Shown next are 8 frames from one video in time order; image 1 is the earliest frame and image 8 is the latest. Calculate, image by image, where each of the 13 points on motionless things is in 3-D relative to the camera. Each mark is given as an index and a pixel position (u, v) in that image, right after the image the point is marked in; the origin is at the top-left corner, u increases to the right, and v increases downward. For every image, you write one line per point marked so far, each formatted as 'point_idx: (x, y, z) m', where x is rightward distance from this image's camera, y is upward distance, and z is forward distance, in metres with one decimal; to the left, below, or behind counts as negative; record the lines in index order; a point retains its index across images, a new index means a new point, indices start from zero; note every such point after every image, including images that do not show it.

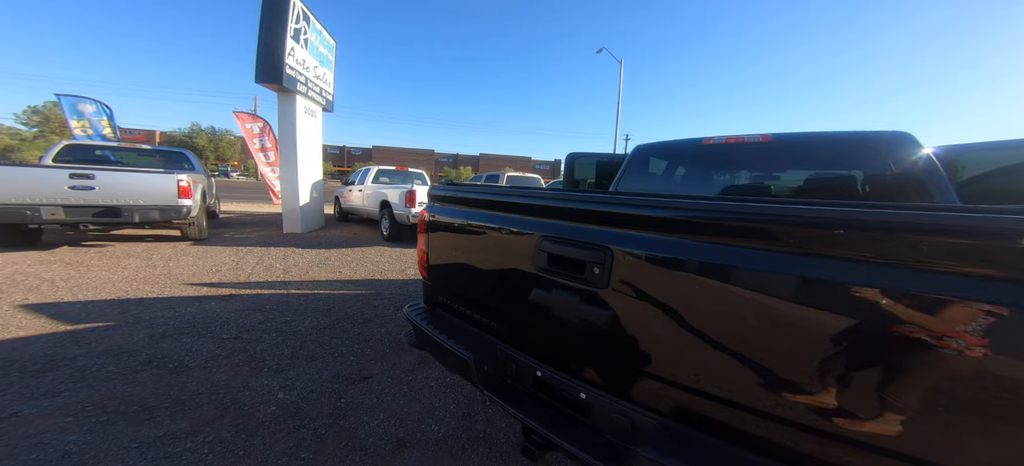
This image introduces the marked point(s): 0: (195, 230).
0: (-6.2, +0.1, +6.5) m
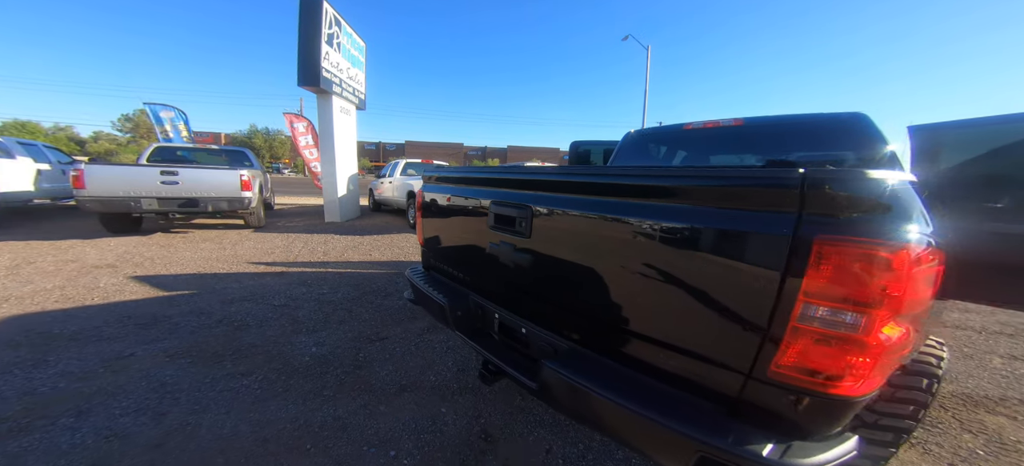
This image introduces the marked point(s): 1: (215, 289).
0: (-5.9, +0.4, +7.5) m
1: (-3.6, -0.7, +4.0) m
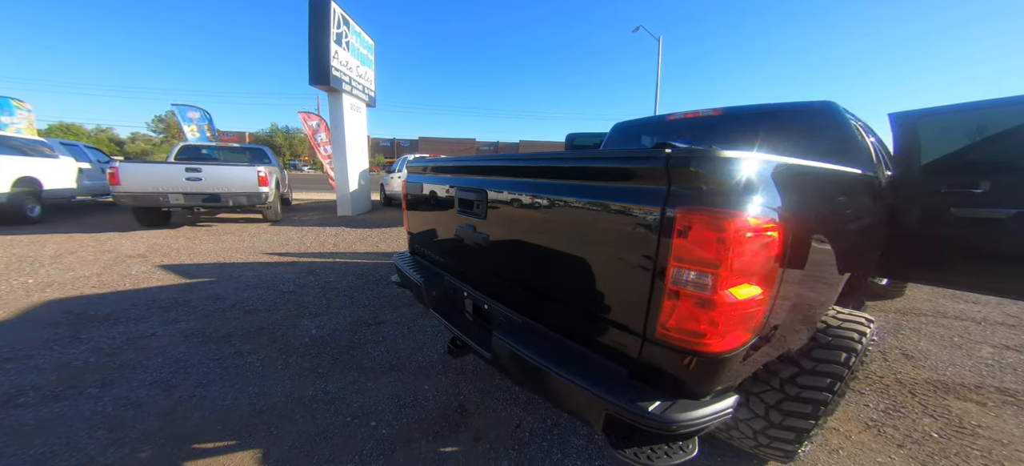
0: (-5.8, +0.5, +7.9) m
1: (-3.7, -0.6, +4.3) m
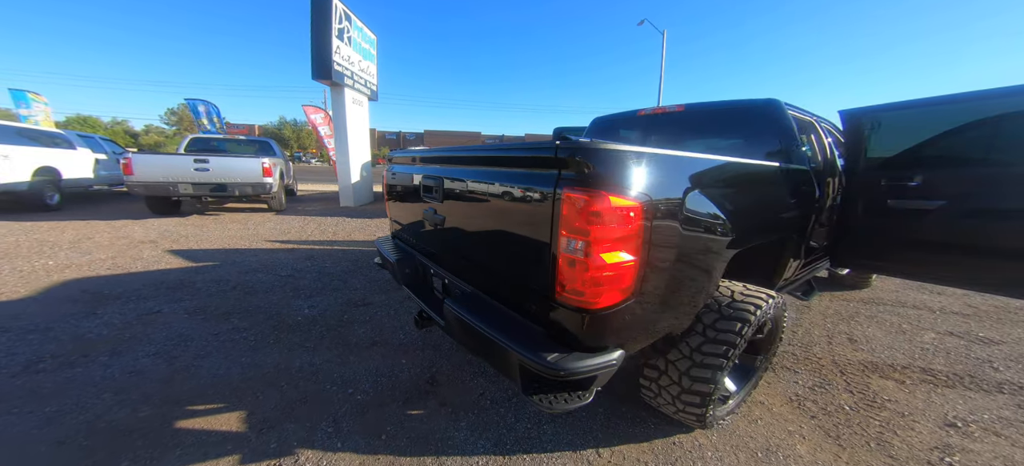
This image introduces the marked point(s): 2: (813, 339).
0: (-5.9, +0.8, +8.2) m
1: (-3.9, -0.4, +4.5) m
2: (+2.5, -0.9, +2.7) m
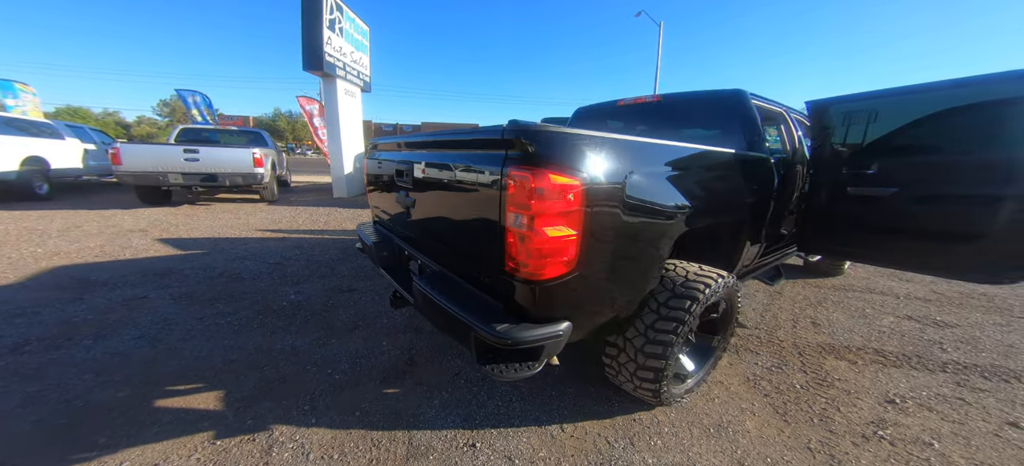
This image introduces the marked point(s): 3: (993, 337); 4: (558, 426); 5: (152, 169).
0: (-6.1, +1.0, +8.2) m
1: (-4.0, -0.2, +4.6) m
2: (+2.3, -0.8, +2.8) m
3: (+3.7, -0.8, +2.5) m
4: (+0.3, -1.1, +1.9) m
5: (-7.3, +1.3, +6.6) m
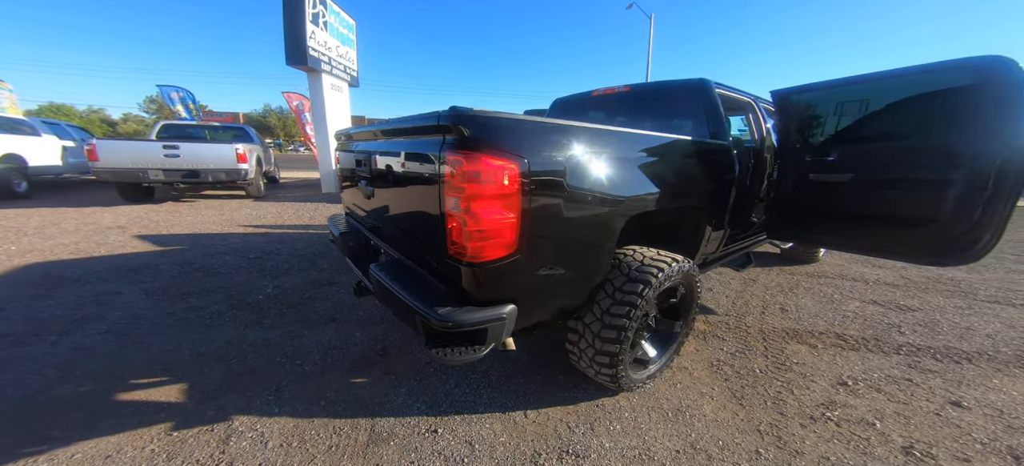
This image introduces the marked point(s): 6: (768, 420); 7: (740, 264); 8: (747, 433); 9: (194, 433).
0: (-6.4, +1.1, +8.1) m
1: (-4.3, -0.2, +4.5) m
2: (+2.1, -0.7, +2.8) m
3: (+3.4, -0.7, +2.6) m
4: (+0.1, -1.0, +1.9) m
5: (-7.6, +1.3, +6.5) m
6: (+1.3, -1.0, +1.7) m
7: (+2.0, -0.3, +2.9) m
8: (+1.1, -1.0, +1.6) m
9: (-1.5, -0.9, +1.5) m
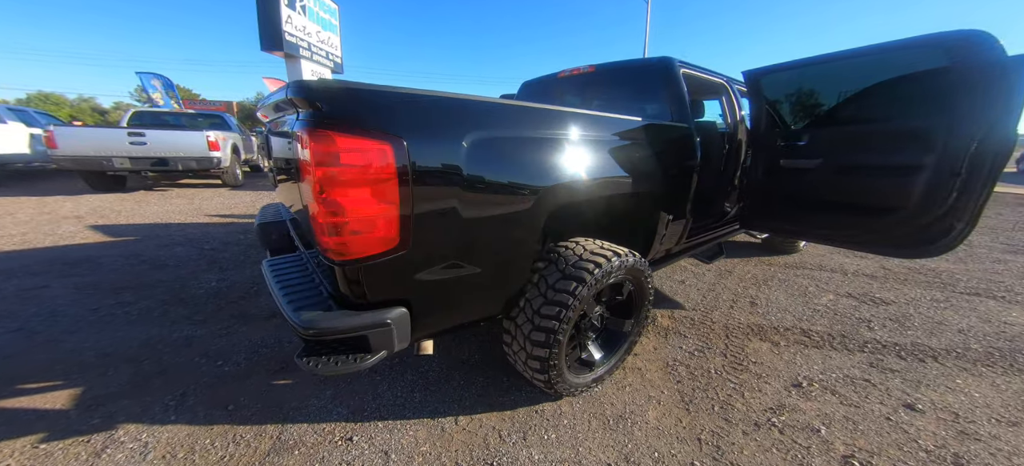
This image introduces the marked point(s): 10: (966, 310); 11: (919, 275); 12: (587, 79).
0: (-6.8, +1.3, +7.8) m
1: (-4.7, 0.0, +4.3) m
2: (+1.7, -0.6, +2.7) m
3: (+3.1, -0.6, +2.4) m
4: (-0.3, -1.0, +1.7) m
5: (-7.9, +1.5, +6.3) m
6: (+0.9, -0.9, +1.5) m
7: (+1.7, -0.2, +2.7) m
8: (+0.8, -0.9, +1.4) m
9: (-1.9, -0.9, +1.4) m
10: (+3.7, -0.6, +2.7) m
11: (+4.3, -0.4, +3.4) m
12: (+0.7, +1.4, +3.0) m
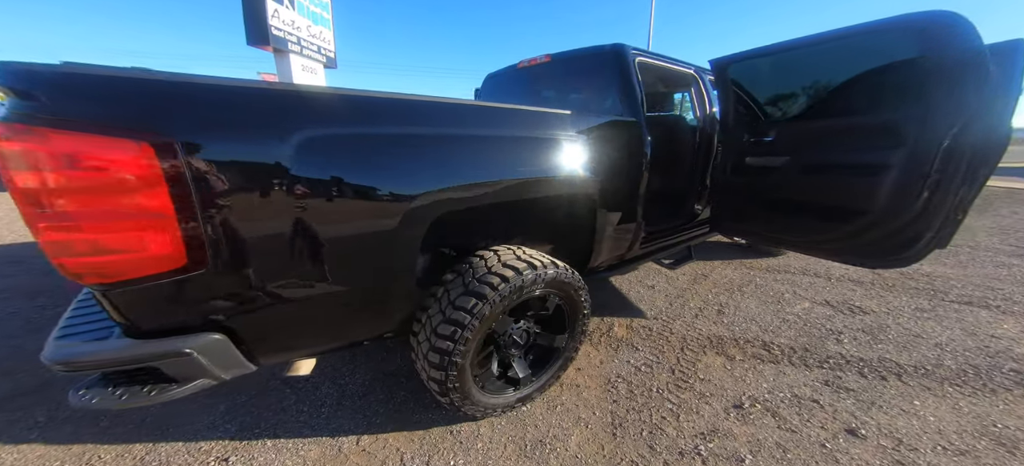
0: (-7.1, +1.4, +7.8) m
1: (-5.0, 0.0, +4.3) m
2: (+1.3, -0.6, +2.5) m
3: (+2.6, -0.6, +2.2) m
4: (-0.8, -1.0, +1.6) m
5: (-8.3, +1.6, +6.2) m
6: (+0.5, -0.9, +1.3) m
7: (+1.3, -0.2, +2.6) m
8: (+0.3, -0.9, +1.2) m
9: (-2.3, -0.9, +1.3) m
10: (+3.2, -0.7, +2.4) m
11: (+3.9, -0.5, +3.2) m
12: (+0.3, +1.4, +2.8) m
